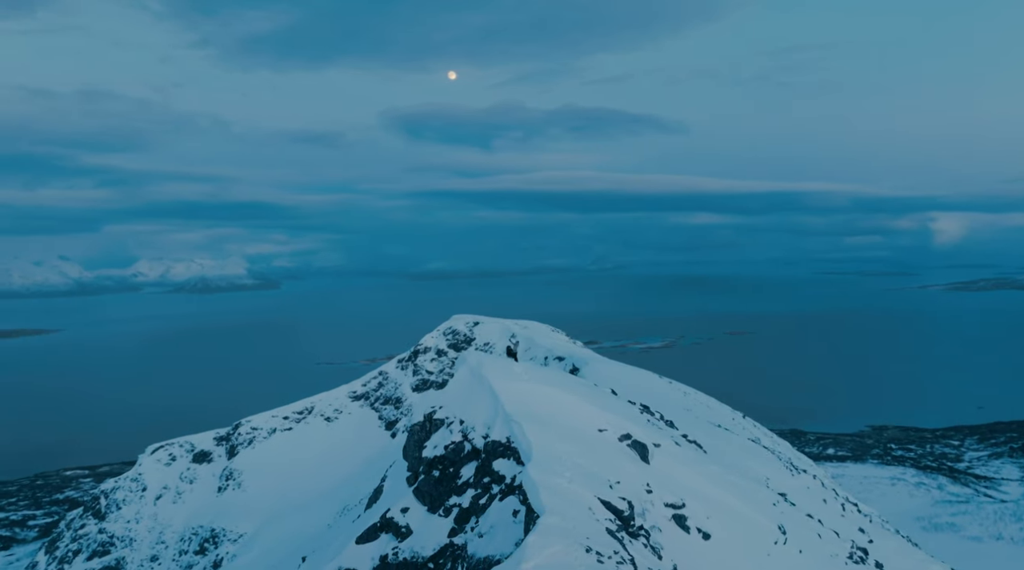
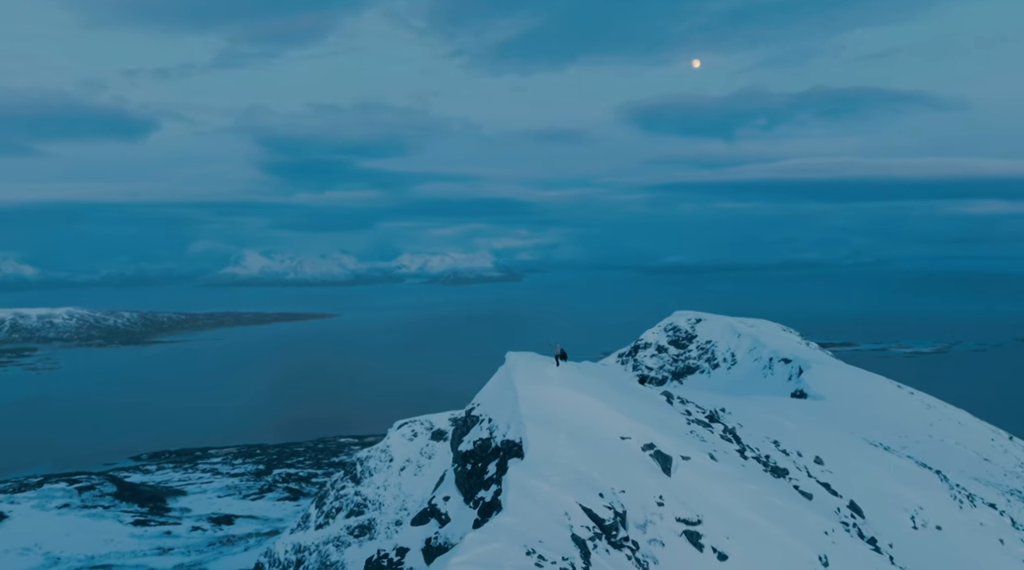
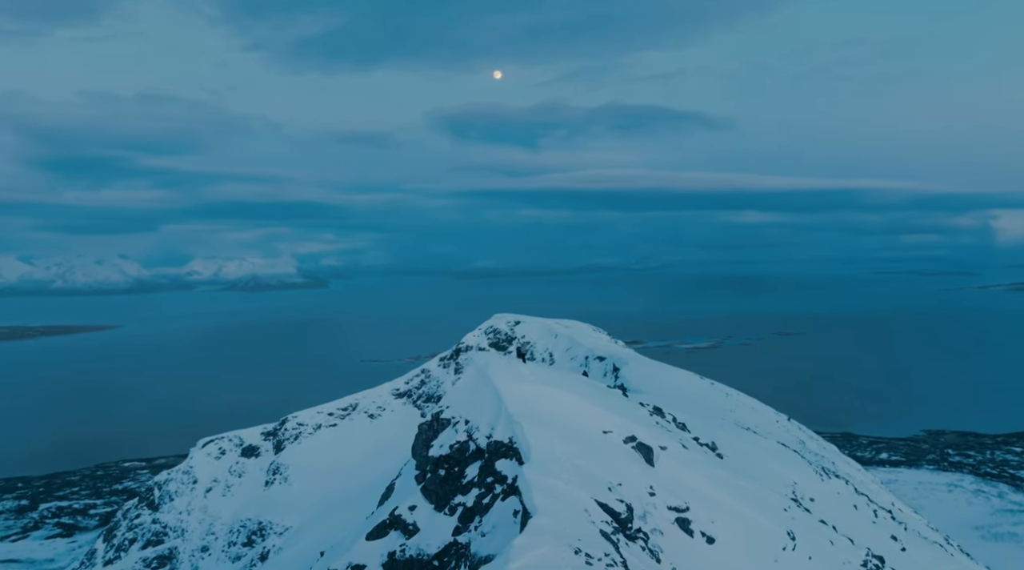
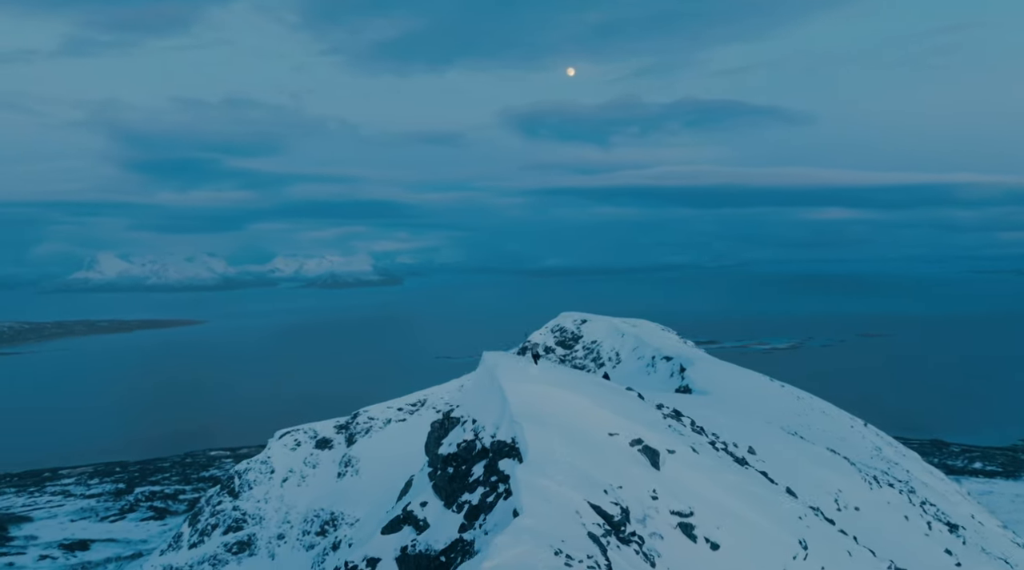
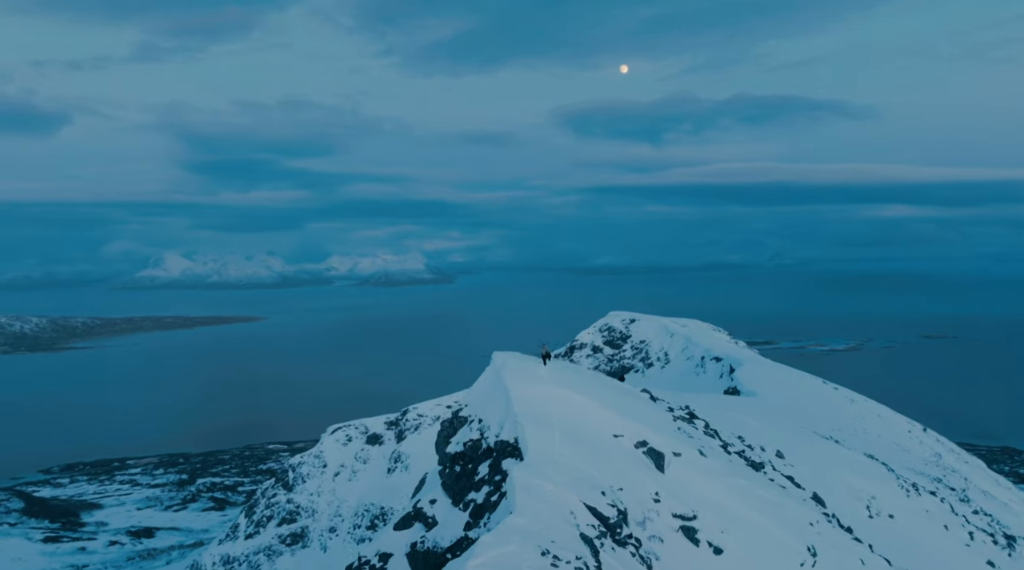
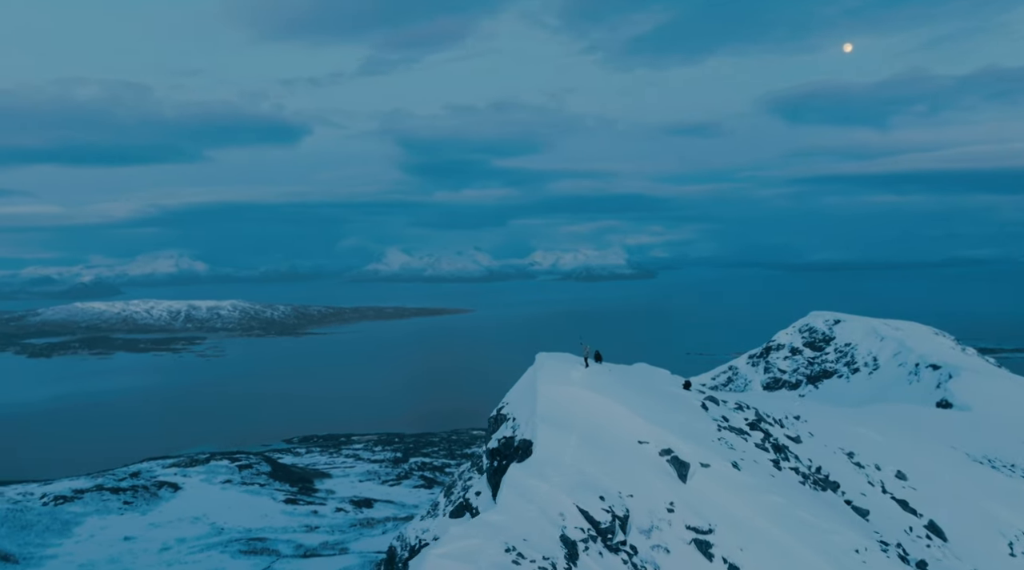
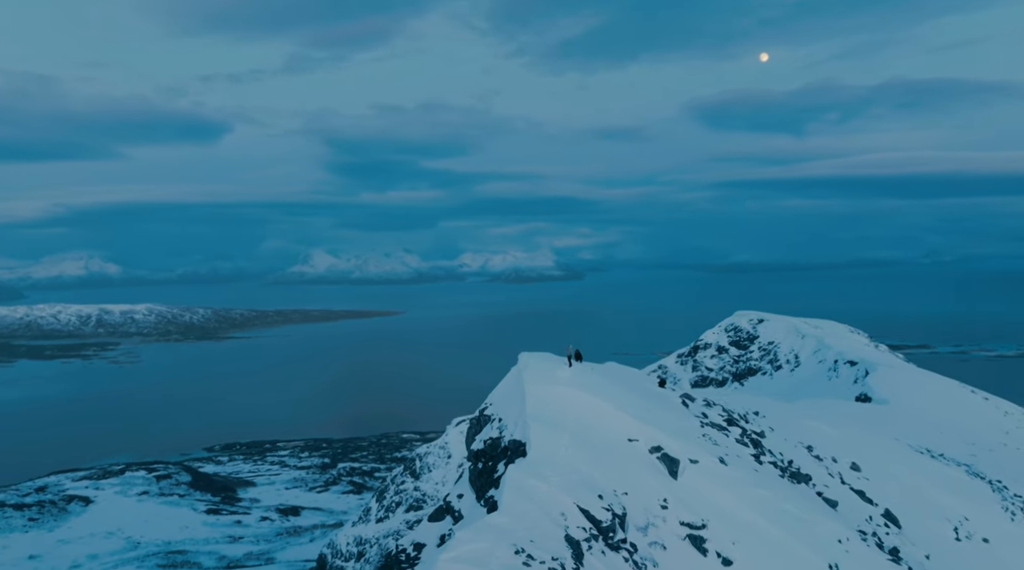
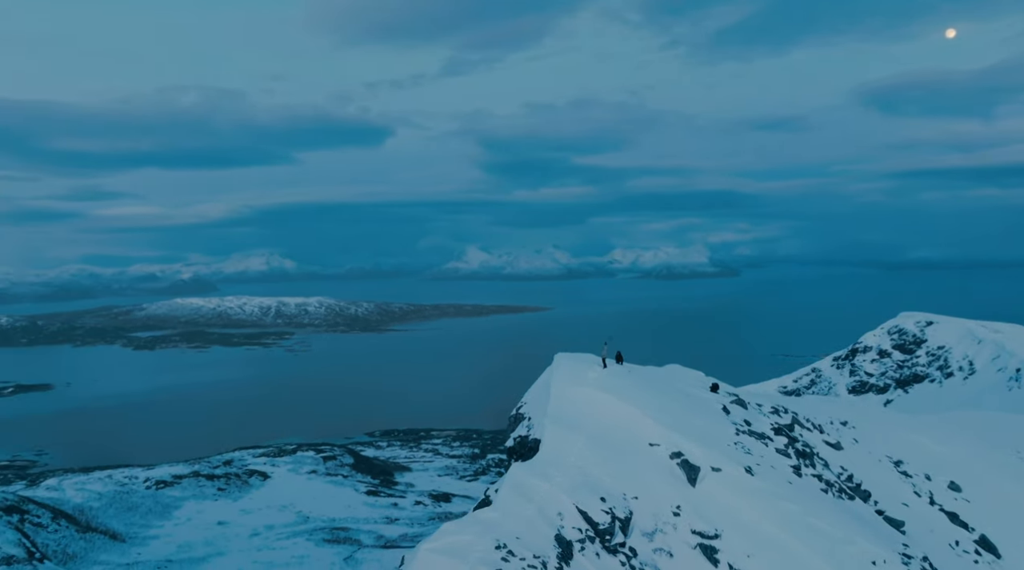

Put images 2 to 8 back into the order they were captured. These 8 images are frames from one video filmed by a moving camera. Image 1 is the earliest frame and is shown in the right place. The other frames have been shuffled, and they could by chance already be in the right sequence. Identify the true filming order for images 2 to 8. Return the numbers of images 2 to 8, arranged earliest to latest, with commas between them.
3, 4, 5, 2, 7, 6, 8
